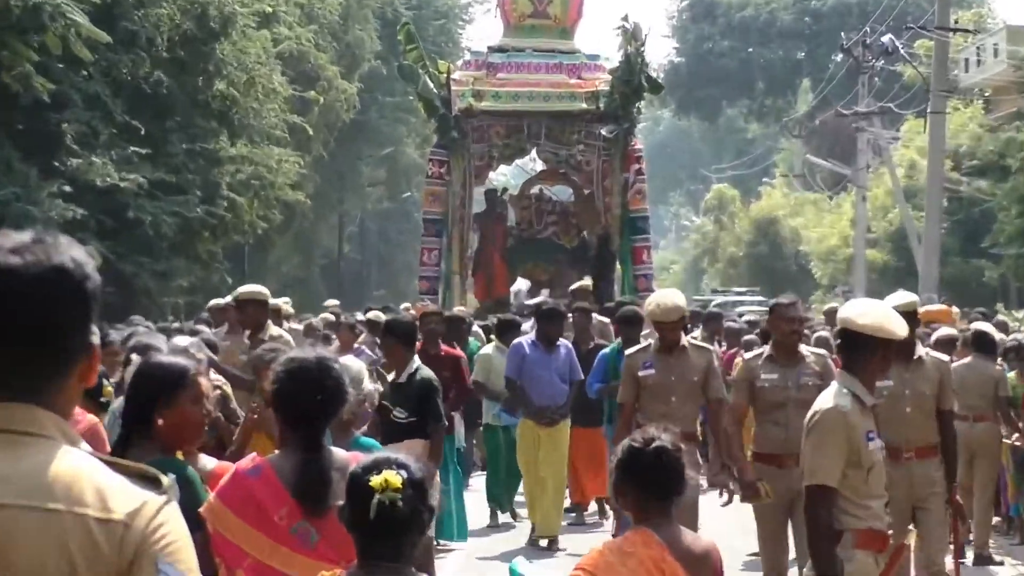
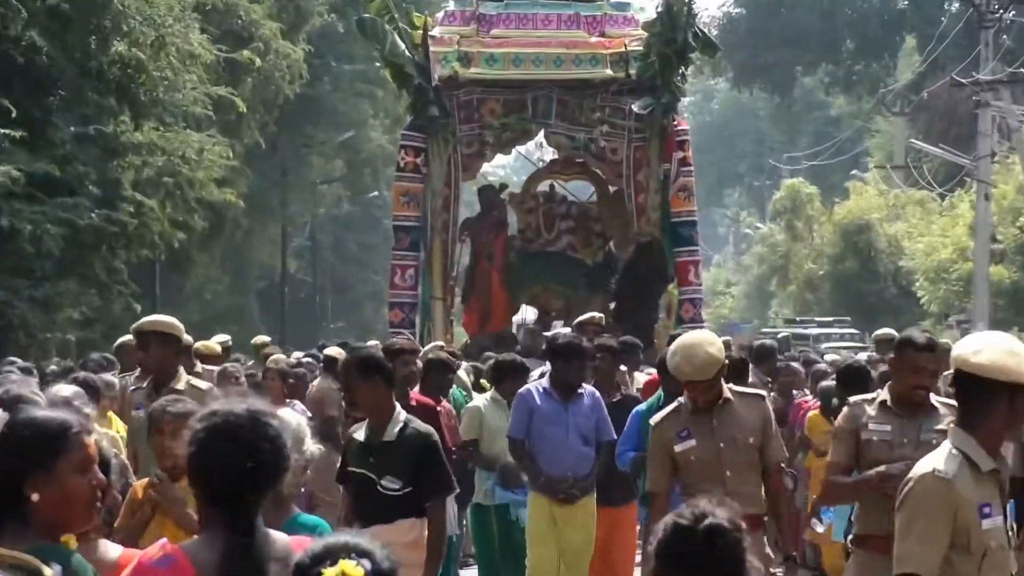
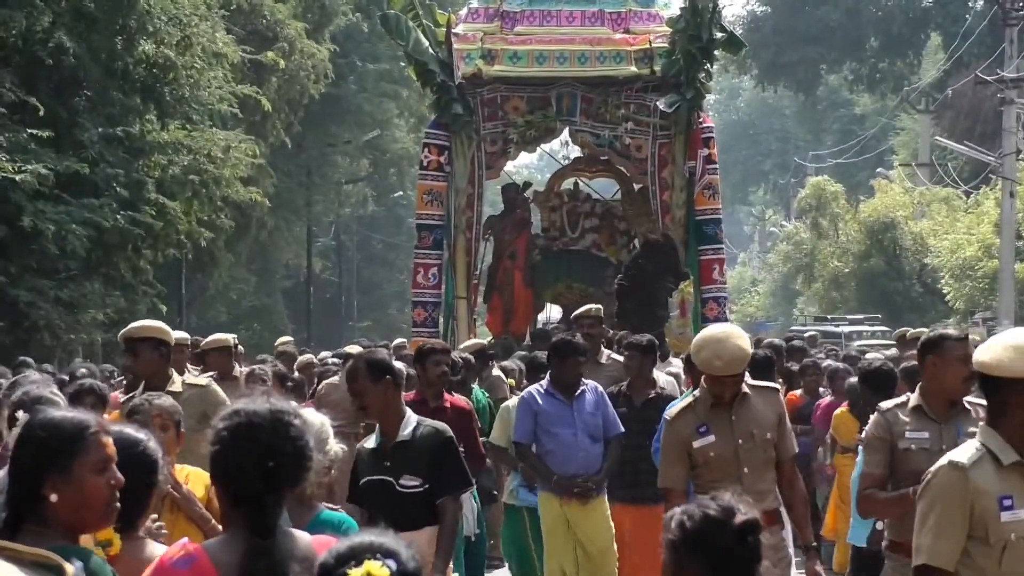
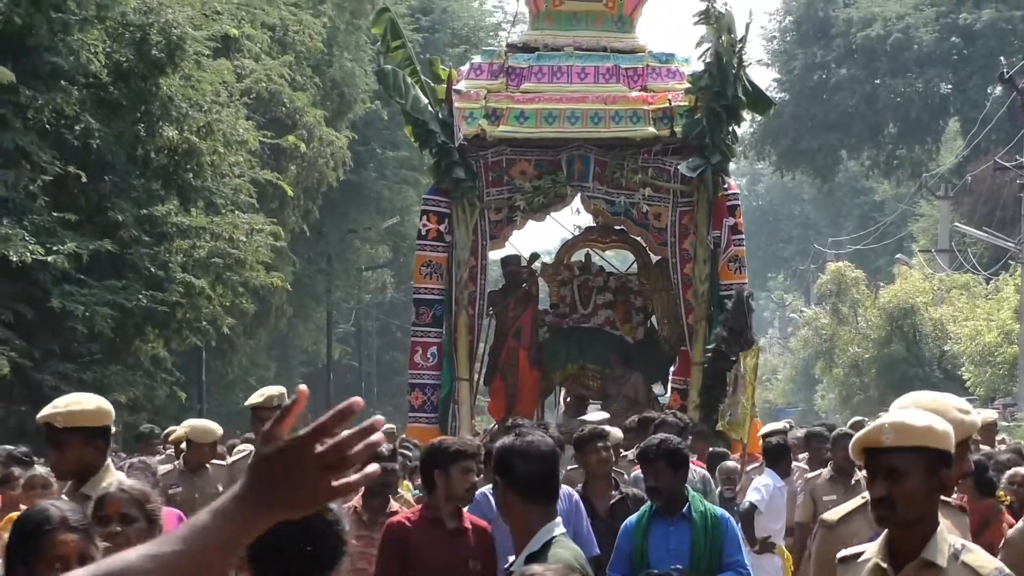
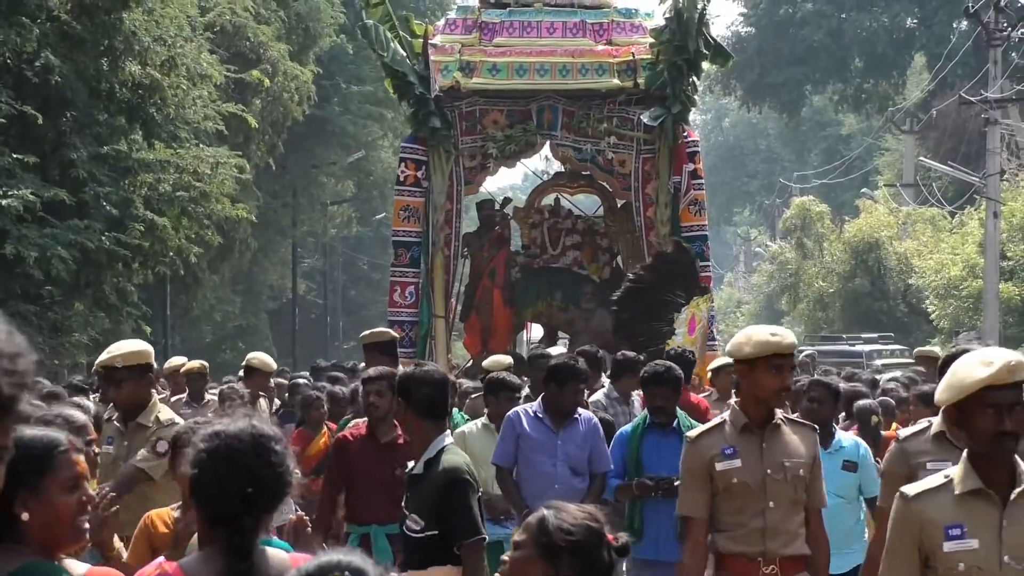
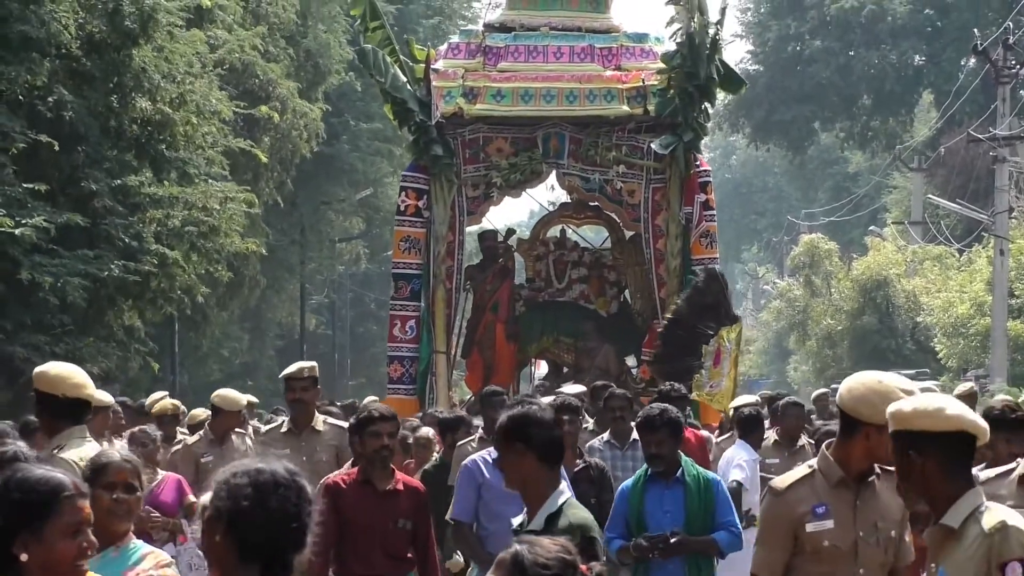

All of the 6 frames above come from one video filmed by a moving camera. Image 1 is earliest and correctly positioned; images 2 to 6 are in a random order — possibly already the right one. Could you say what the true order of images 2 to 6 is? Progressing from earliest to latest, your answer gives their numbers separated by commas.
2, 3, 5, 6, 4
